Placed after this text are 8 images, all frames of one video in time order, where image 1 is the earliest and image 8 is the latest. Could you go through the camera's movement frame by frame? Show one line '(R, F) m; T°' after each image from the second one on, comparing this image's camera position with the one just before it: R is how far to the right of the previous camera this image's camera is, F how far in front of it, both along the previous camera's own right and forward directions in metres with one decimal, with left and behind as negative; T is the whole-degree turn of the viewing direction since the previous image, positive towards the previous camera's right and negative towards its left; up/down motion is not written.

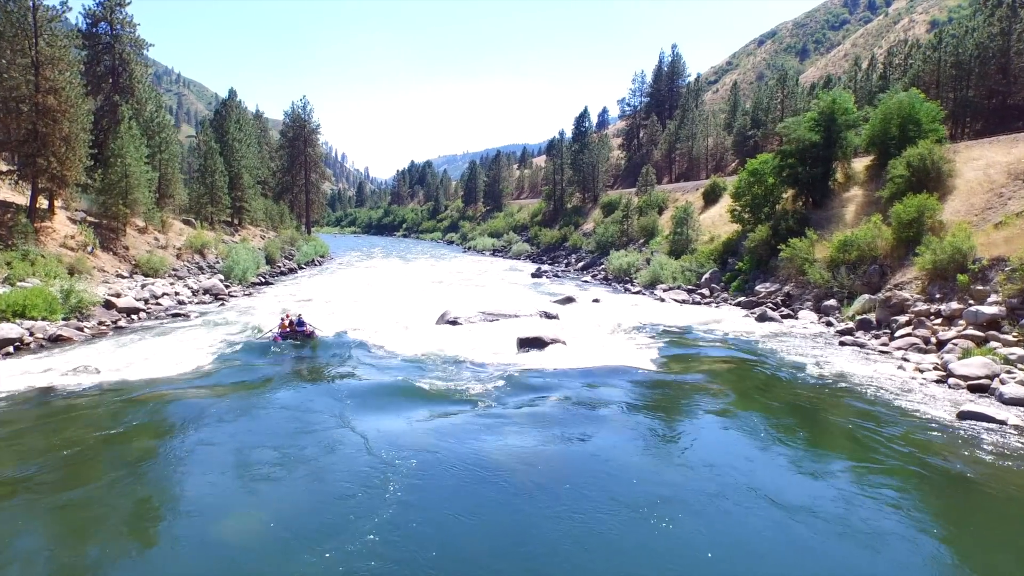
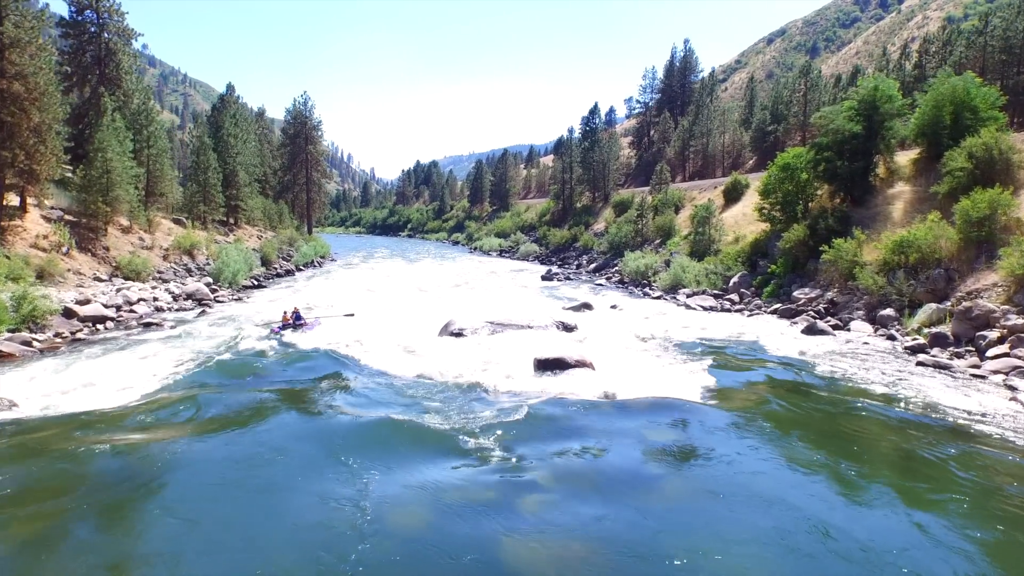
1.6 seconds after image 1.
(-0.1, +2.3) m; -1°
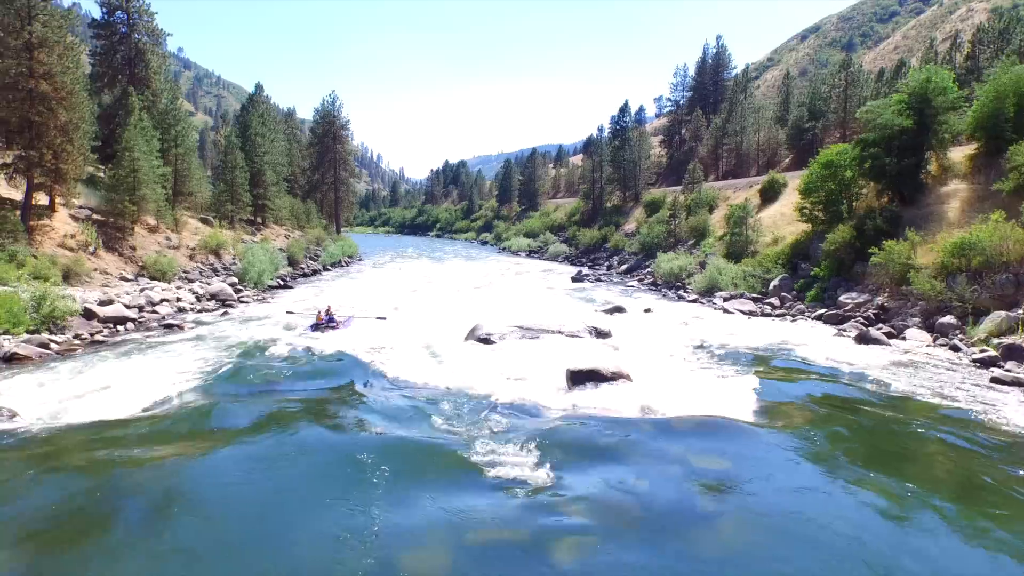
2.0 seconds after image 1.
(-0.1, +0.8) m; -2°
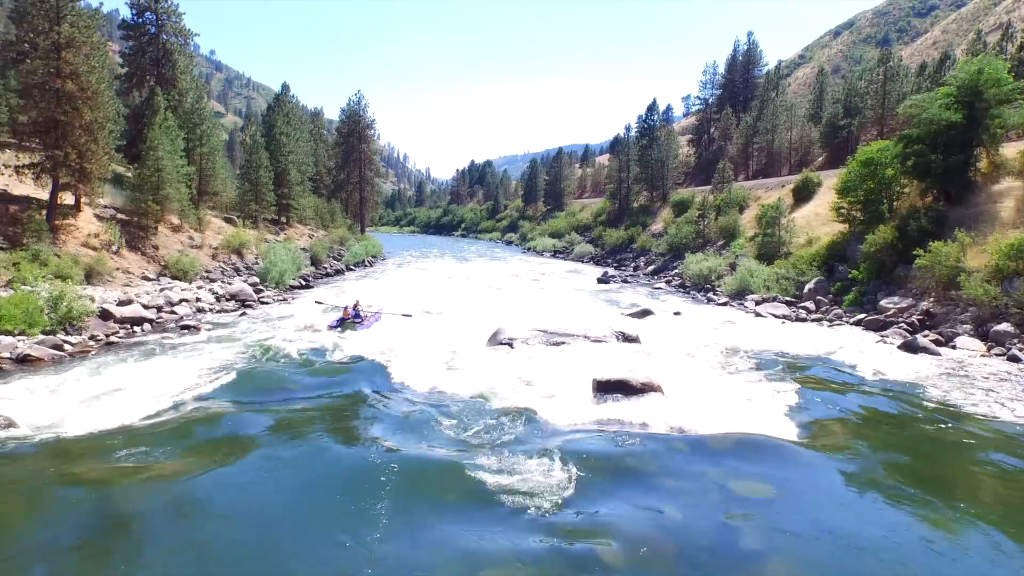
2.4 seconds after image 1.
(+0.1, +0.7) m; -2°
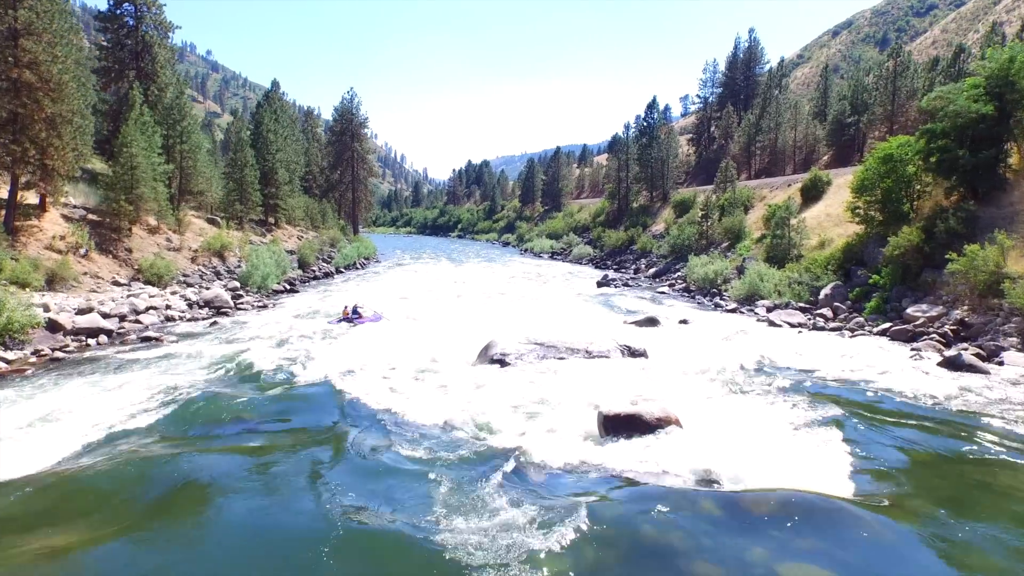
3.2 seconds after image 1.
(+0.1, +1.6) m; 0°
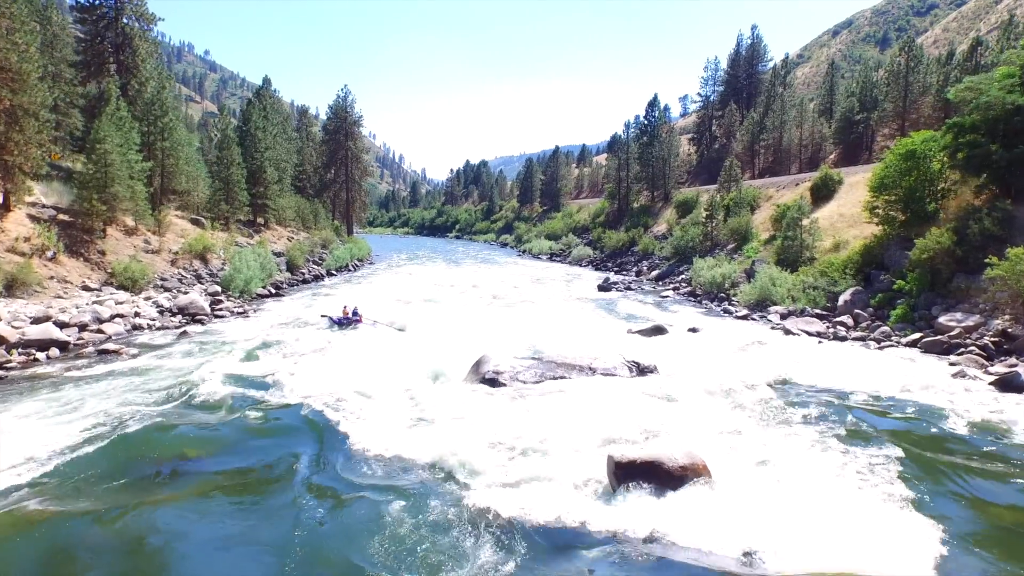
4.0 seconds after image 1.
(+0.1, +1.5) m; 0°
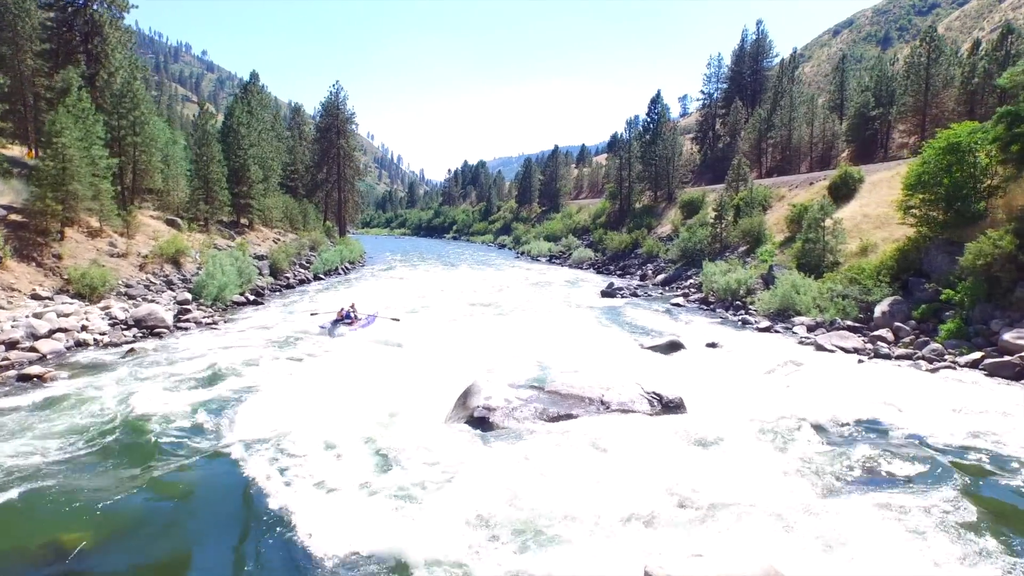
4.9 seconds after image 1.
(+0.1, +2.3) m; 0°
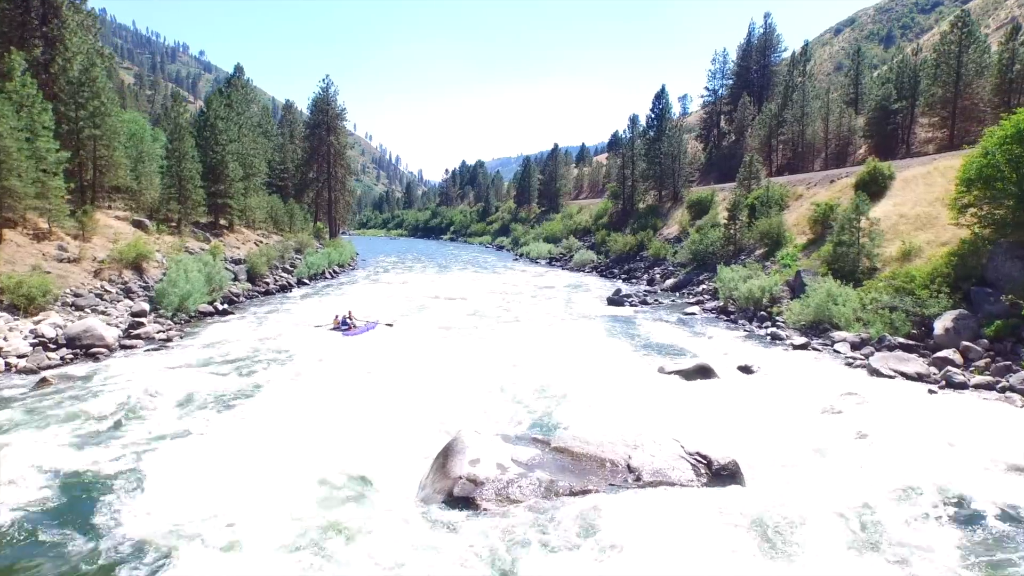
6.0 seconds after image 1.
(+0.1, +2.8) m; 0°
